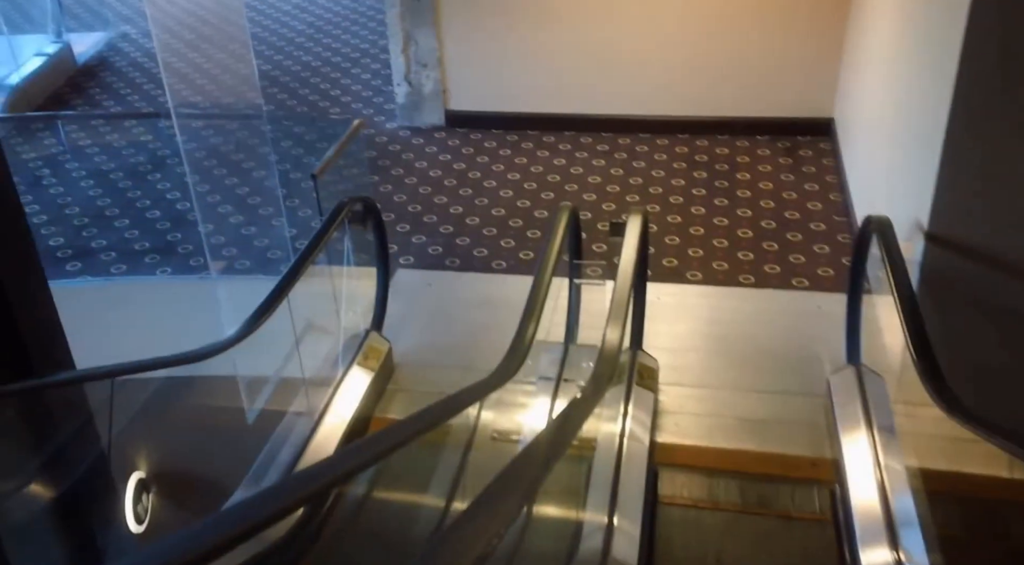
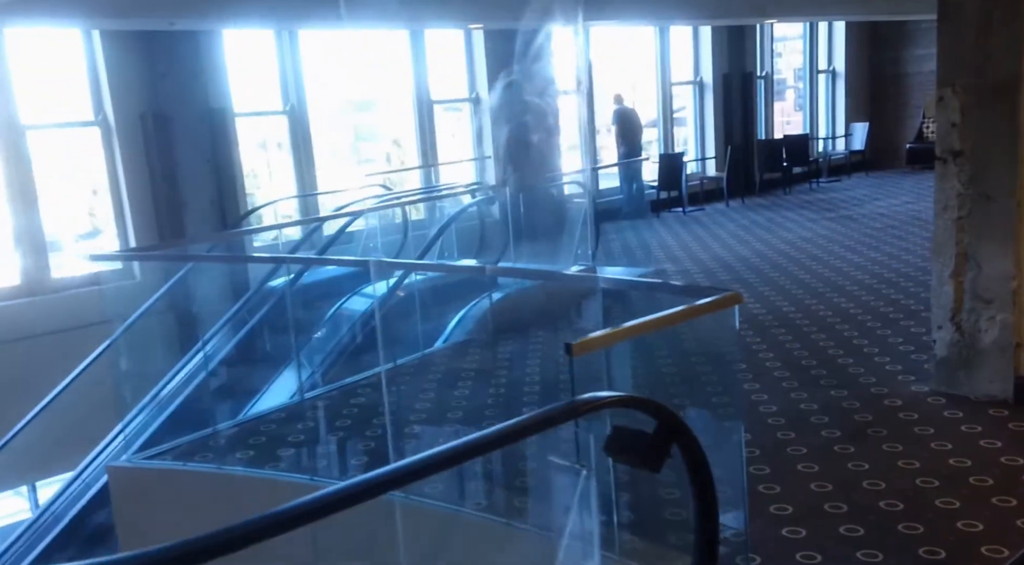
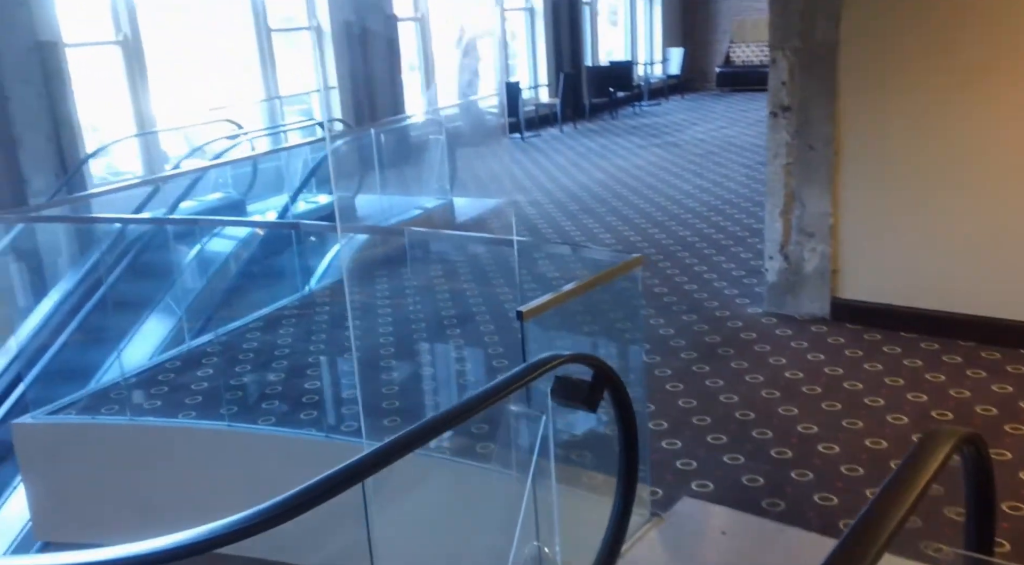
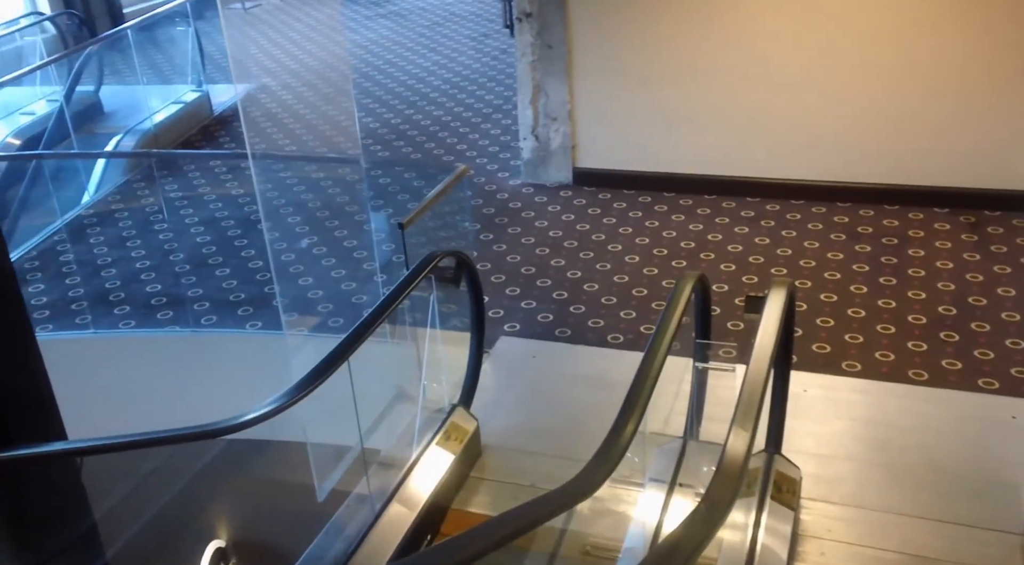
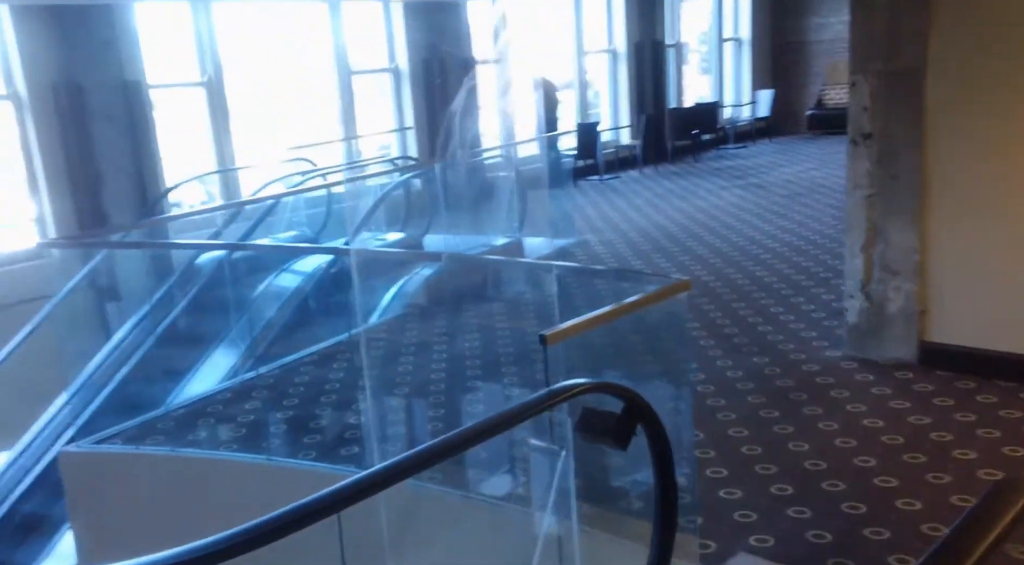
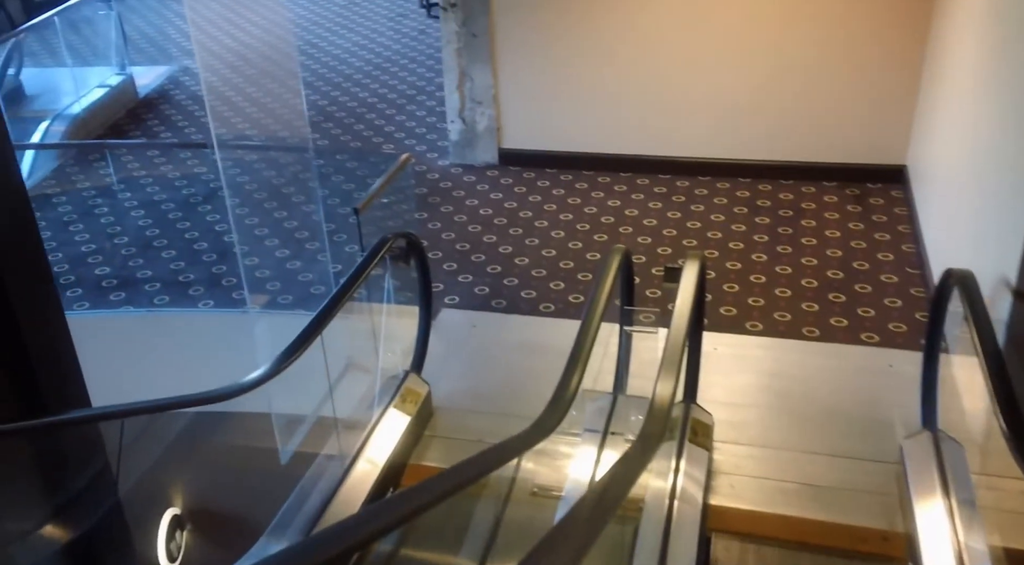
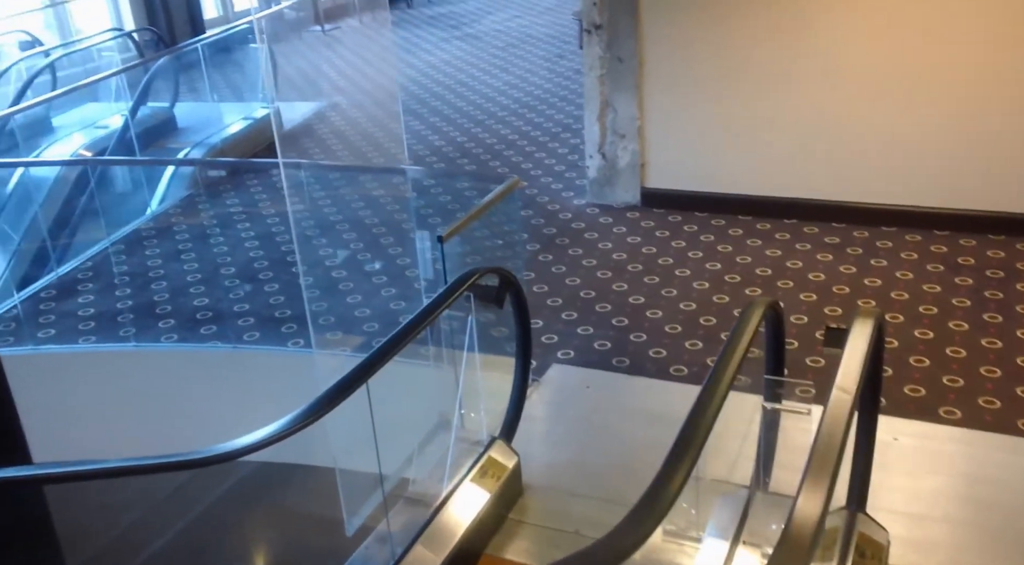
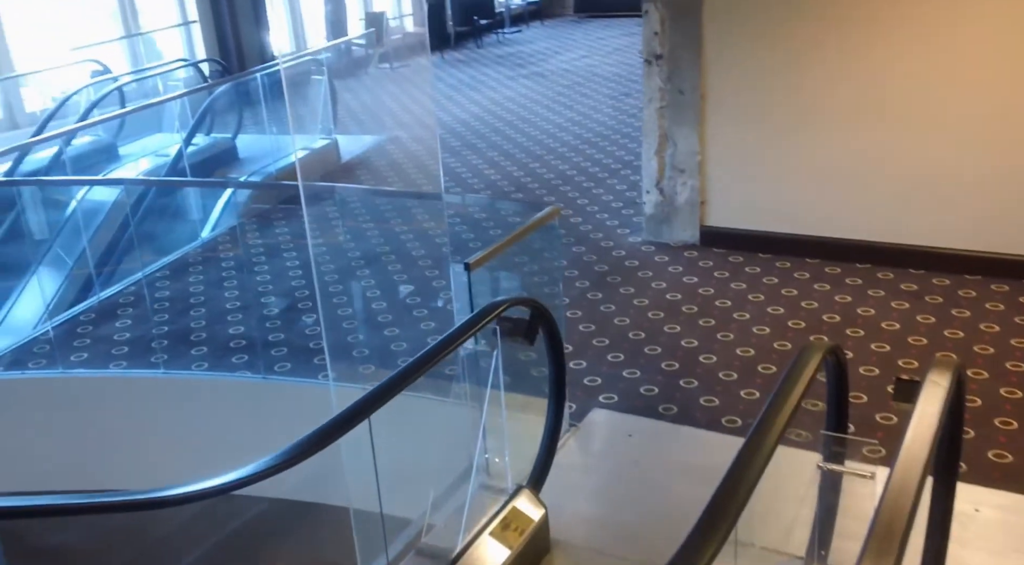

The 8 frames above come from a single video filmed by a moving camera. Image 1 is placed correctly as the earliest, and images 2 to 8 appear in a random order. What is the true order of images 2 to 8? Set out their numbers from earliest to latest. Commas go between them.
6, 4, 7, 8, 3, 5, 2
